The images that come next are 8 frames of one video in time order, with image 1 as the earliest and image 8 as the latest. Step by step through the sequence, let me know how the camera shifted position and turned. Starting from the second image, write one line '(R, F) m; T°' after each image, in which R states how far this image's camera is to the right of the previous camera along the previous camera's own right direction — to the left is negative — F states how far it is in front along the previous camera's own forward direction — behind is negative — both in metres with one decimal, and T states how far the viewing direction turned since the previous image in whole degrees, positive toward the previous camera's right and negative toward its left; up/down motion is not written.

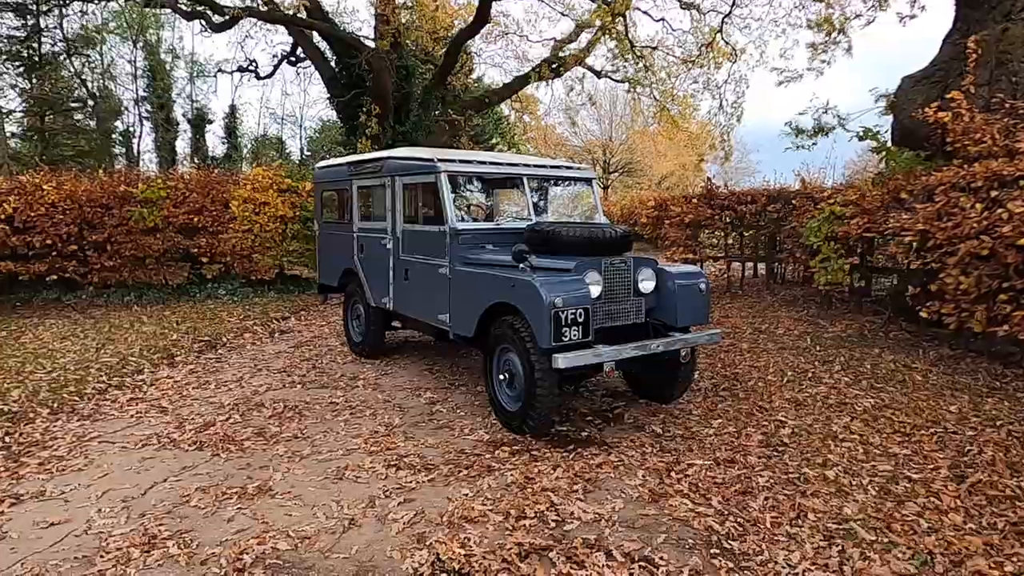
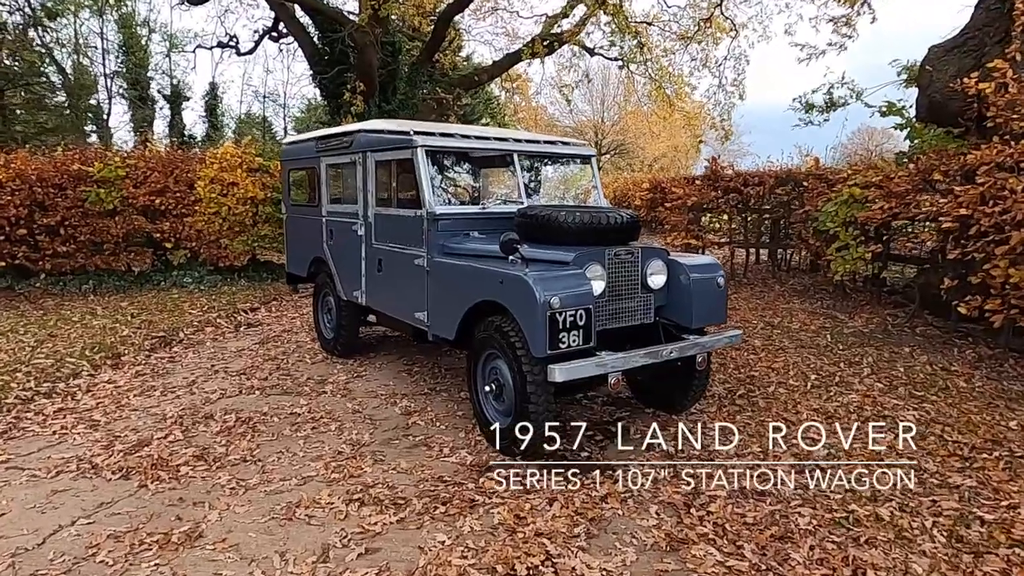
(0.0, +0.8) m; +1°
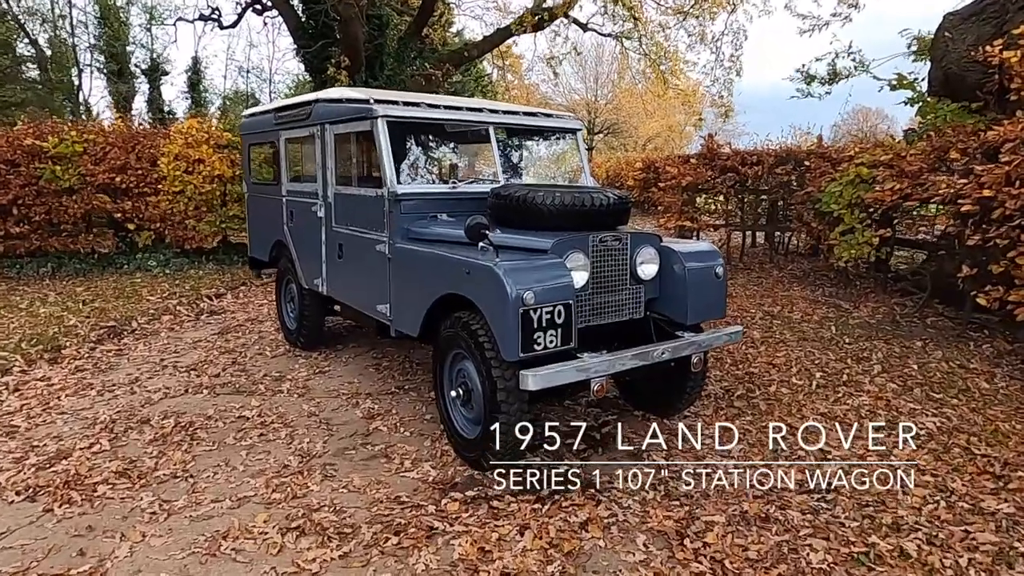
(+0.1, +0.6) m; +1°
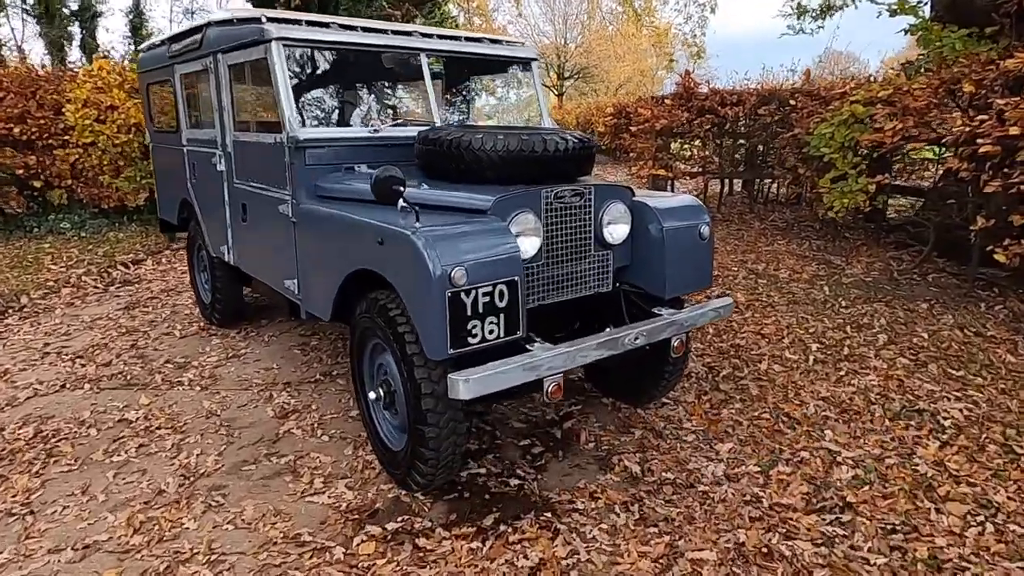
(+0.2, +0.9) m; +2°
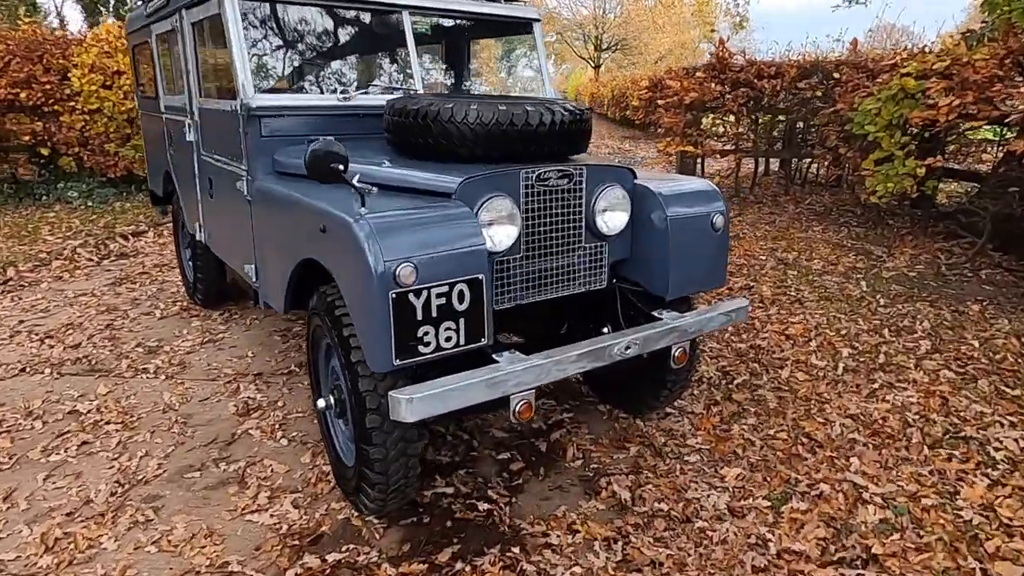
(+0.2, +0.5) m; -3°
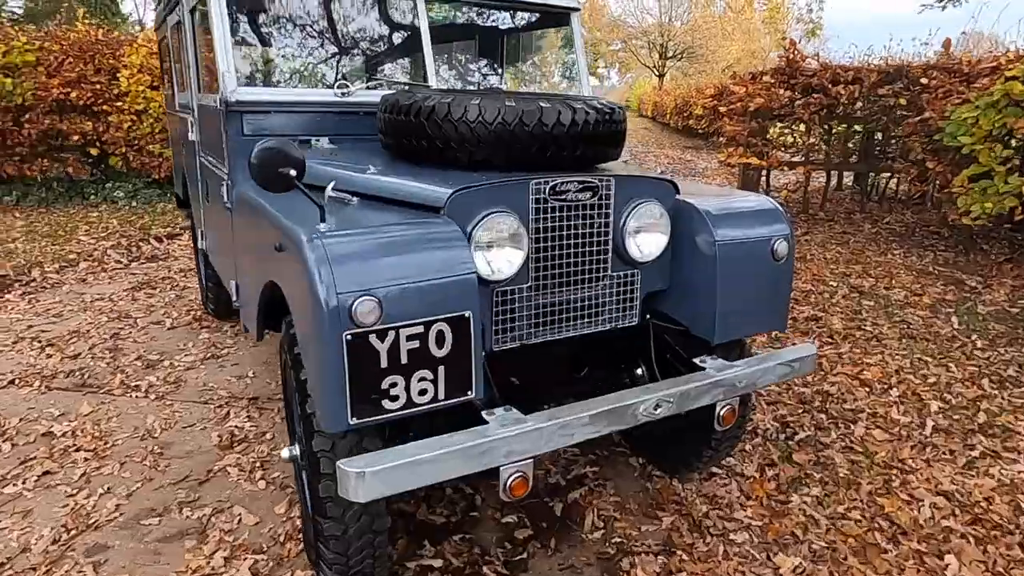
(+0.2, +0.5) m; -5°
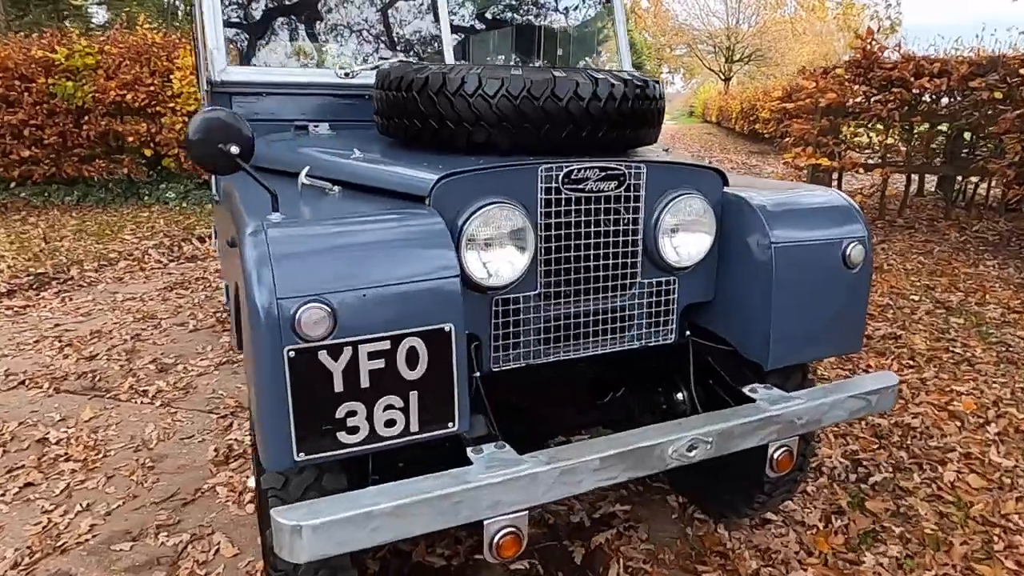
(+0.1, +0.4) m; -5°
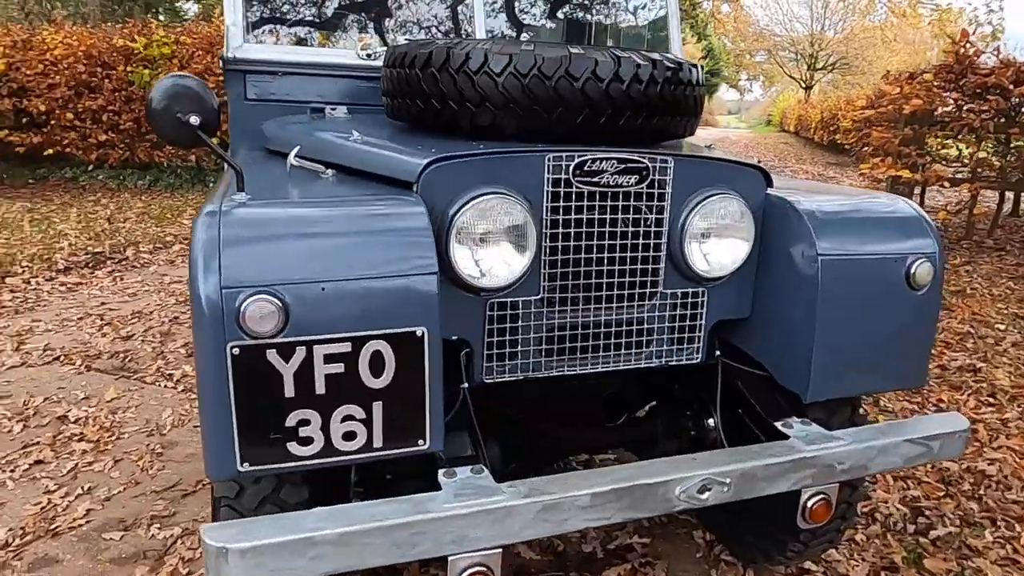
(+0.2, +0.2) m; -5°
